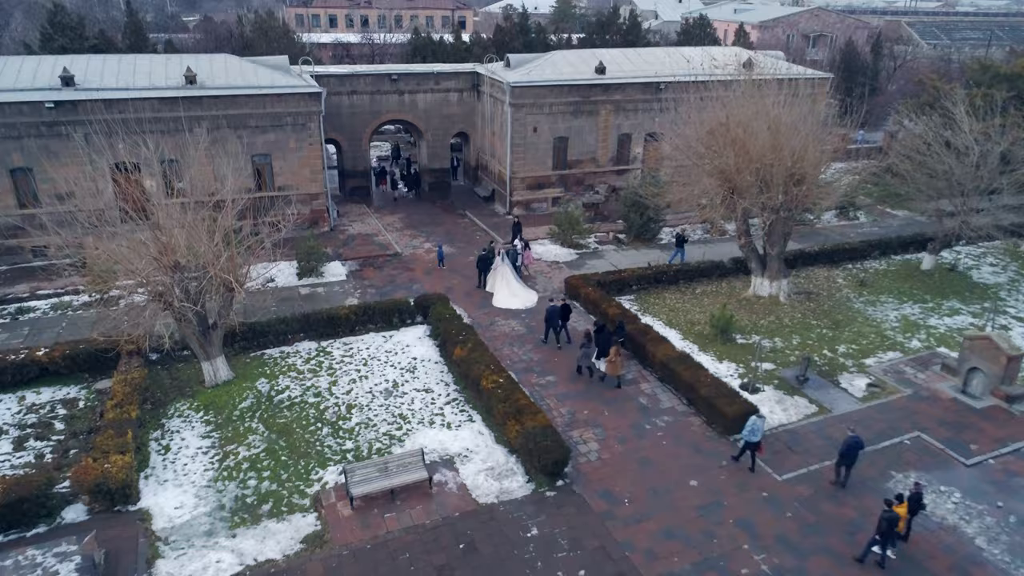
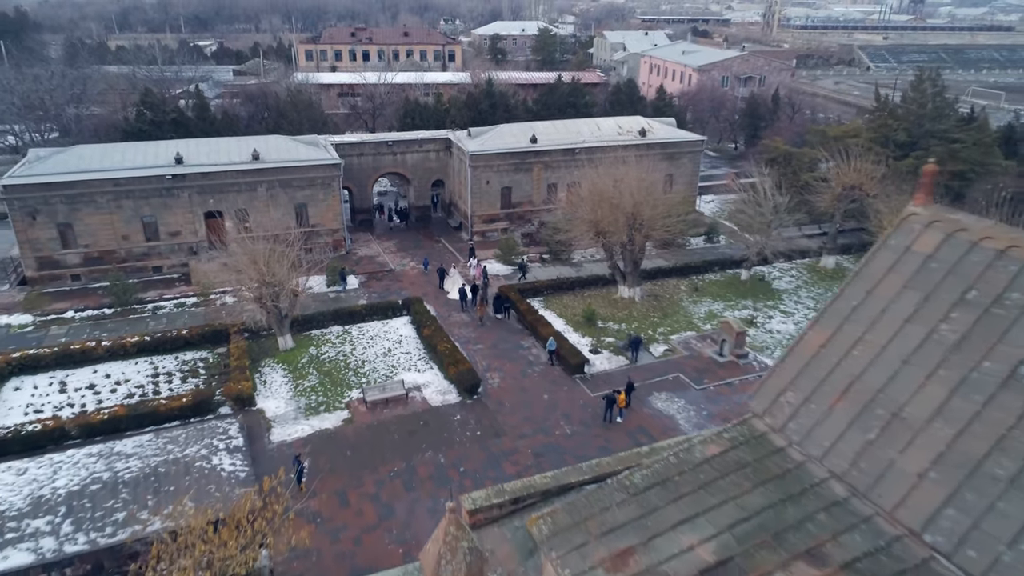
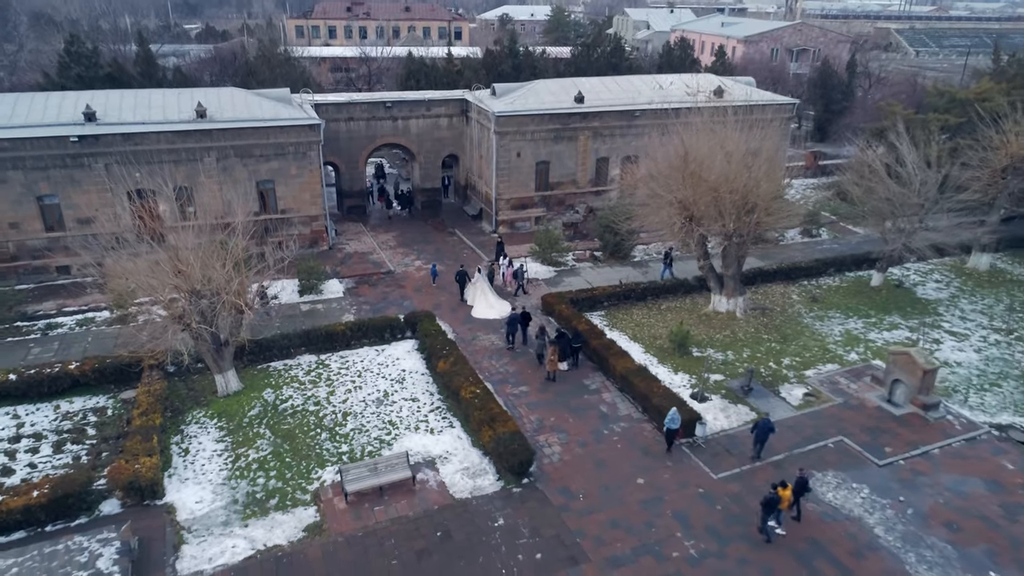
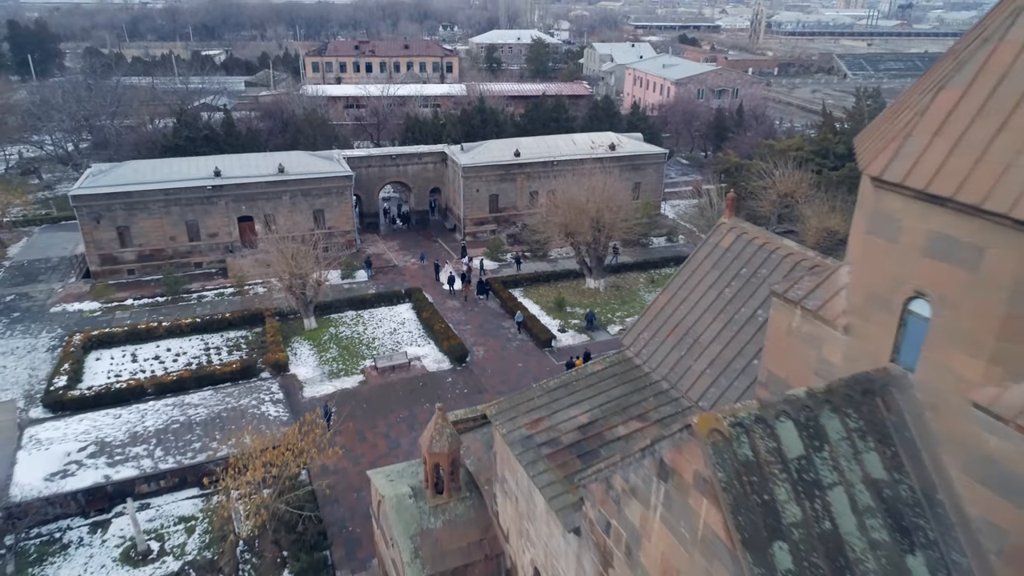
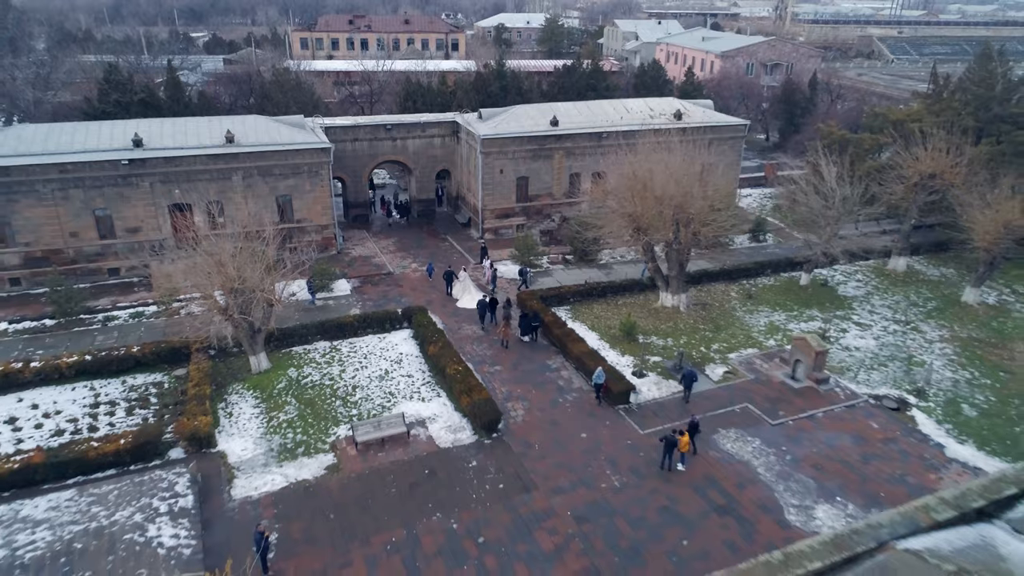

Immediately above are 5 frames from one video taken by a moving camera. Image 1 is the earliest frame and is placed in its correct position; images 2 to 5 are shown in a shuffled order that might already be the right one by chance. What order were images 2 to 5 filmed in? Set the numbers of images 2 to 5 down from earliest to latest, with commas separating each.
3, 5, 2, 4
